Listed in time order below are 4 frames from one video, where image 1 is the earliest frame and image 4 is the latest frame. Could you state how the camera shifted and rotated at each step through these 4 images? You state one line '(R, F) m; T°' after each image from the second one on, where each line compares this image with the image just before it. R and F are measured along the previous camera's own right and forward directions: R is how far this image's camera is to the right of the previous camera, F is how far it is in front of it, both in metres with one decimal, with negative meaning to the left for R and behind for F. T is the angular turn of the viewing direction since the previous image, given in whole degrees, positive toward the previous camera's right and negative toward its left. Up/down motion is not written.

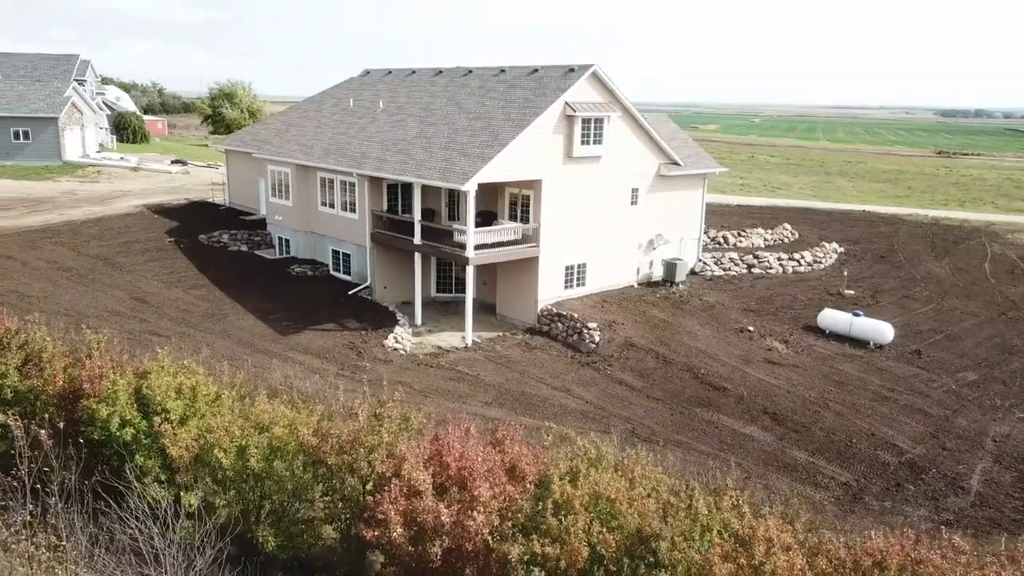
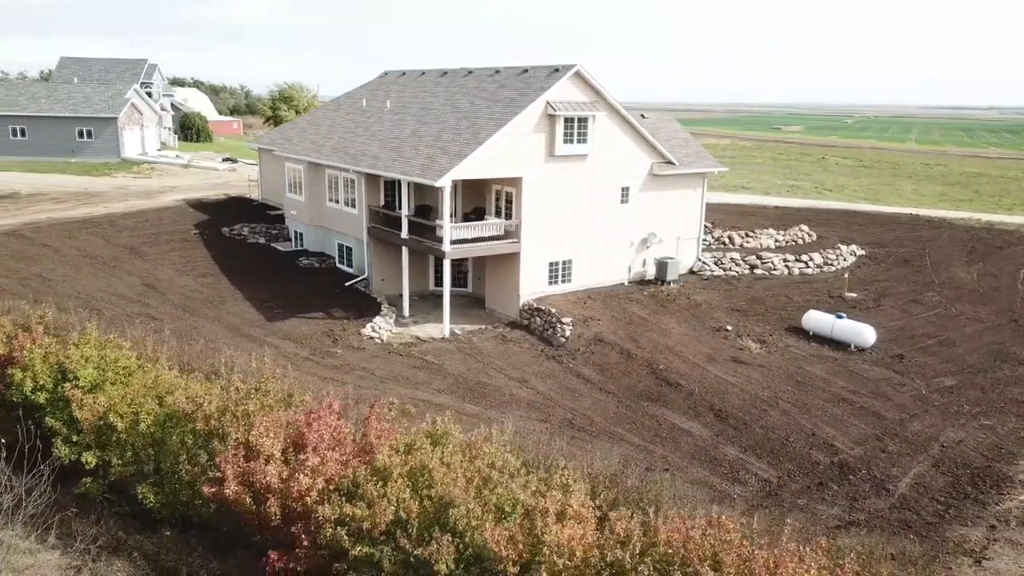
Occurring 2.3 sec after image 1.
(+3.0, -0.5) m; -6°
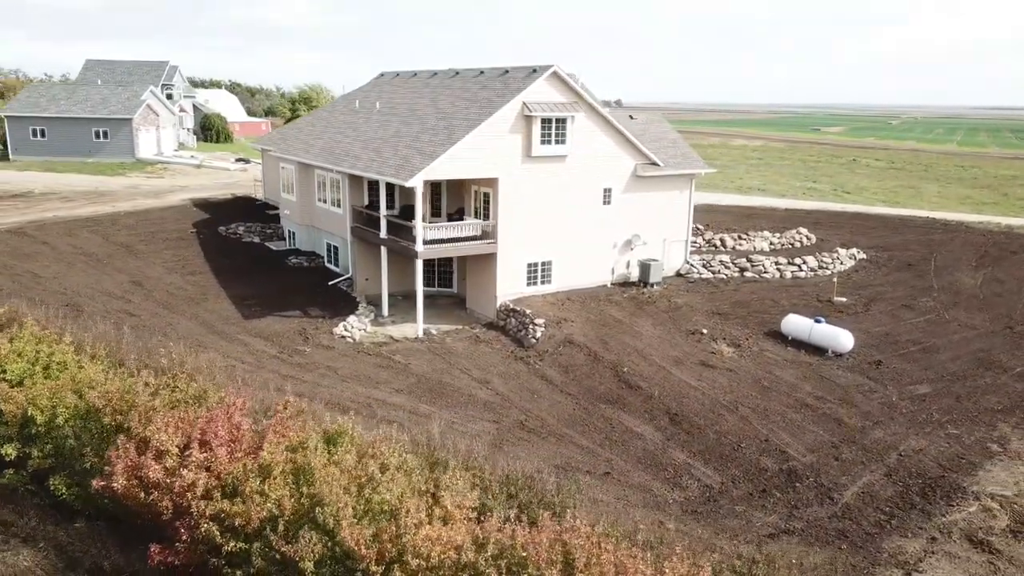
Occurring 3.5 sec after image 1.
(+1.9, +0.1) m; -3°
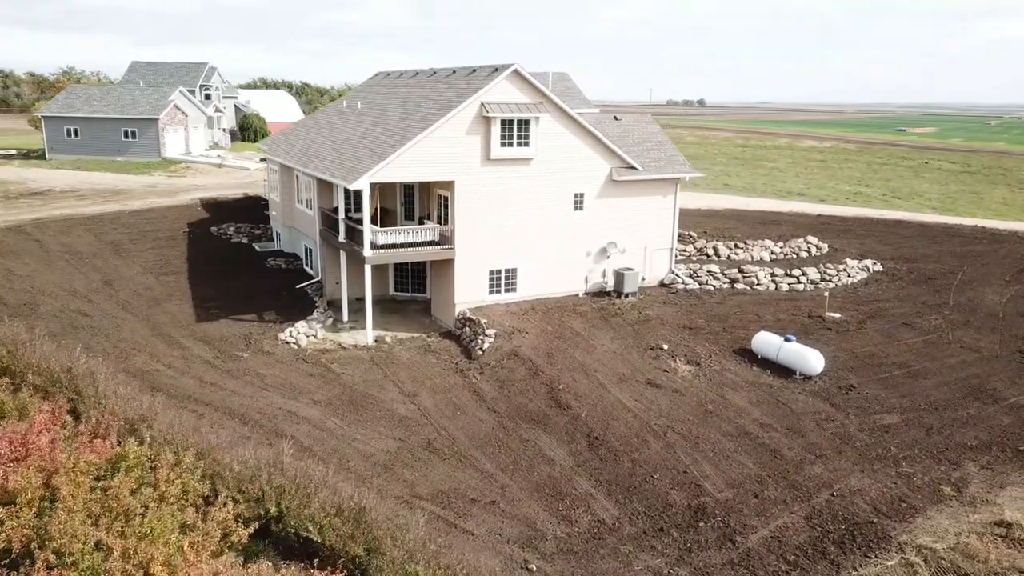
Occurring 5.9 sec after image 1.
(+3.4, +1.2) m; -6°
